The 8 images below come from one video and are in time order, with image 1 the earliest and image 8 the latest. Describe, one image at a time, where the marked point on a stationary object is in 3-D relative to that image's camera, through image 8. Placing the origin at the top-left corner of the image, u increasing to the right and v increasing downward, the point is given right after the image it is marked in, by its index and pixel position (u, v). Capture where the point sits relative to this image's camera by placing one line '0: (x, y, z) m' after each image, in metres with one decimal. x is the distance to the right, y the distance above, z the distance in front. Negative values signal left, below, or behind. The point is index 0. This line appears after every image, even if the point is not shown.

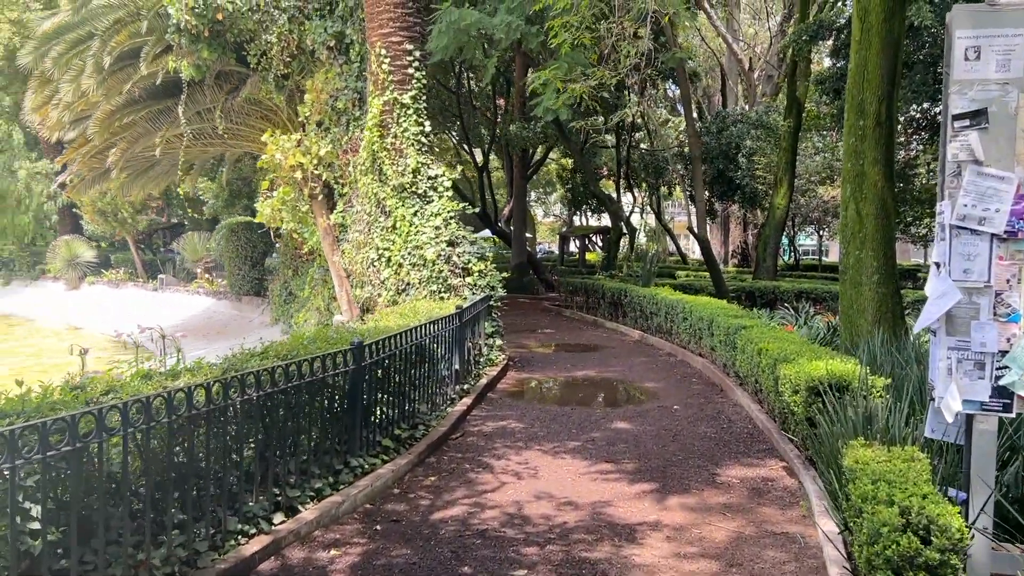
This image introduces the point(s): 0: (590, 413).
0: (+0.6, -1.0, +6.8) m
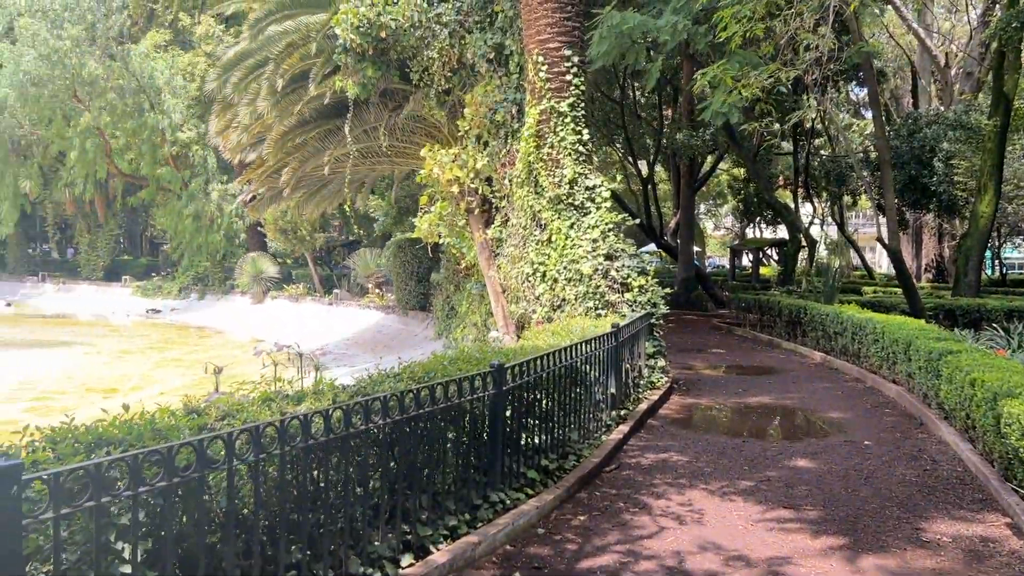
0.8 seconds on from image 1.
0: (+1.8, -1.1, +6.1) m
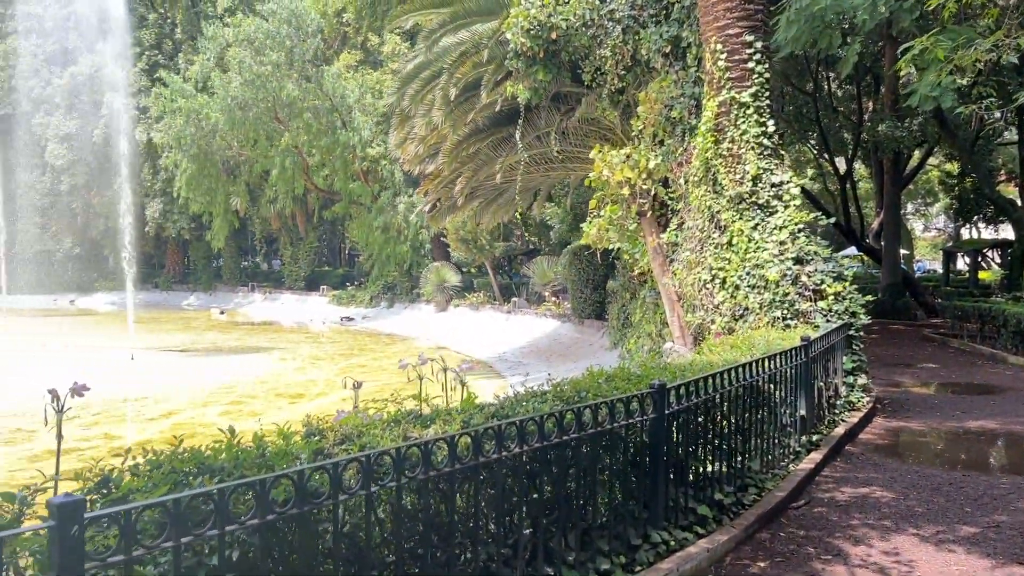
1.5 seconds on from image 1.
0: (+2.8, -1.2, +5.1) m
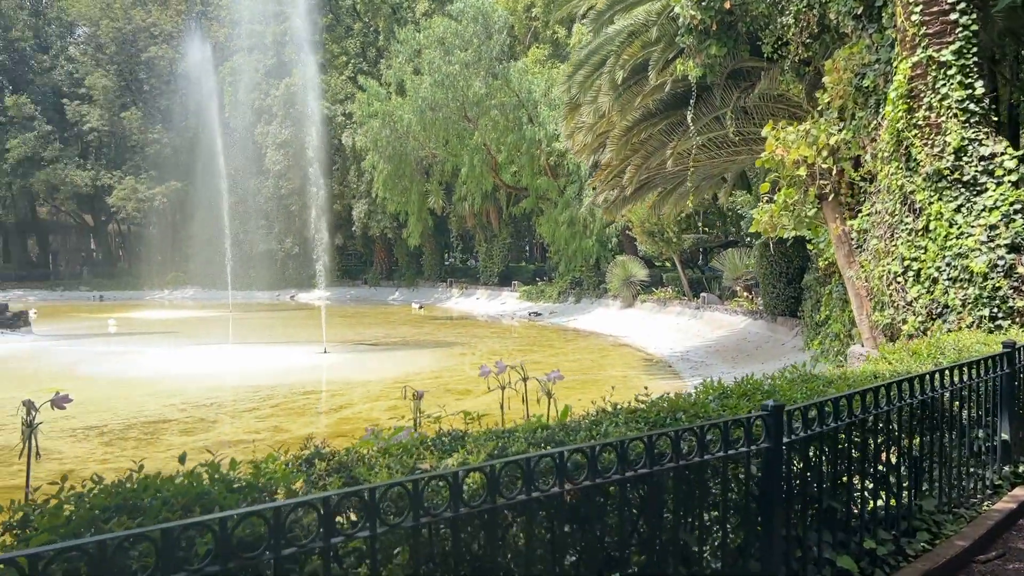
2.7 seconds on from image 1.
0: (+3.4, -1.1, +3.8) m
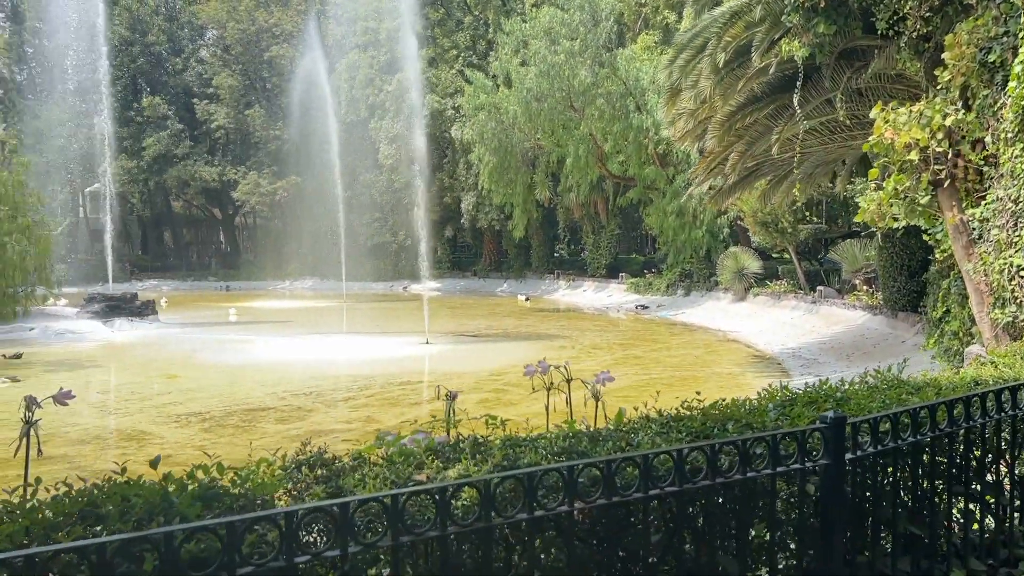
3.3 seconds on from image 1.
0: (+3.6, -1.1, +3.1) m
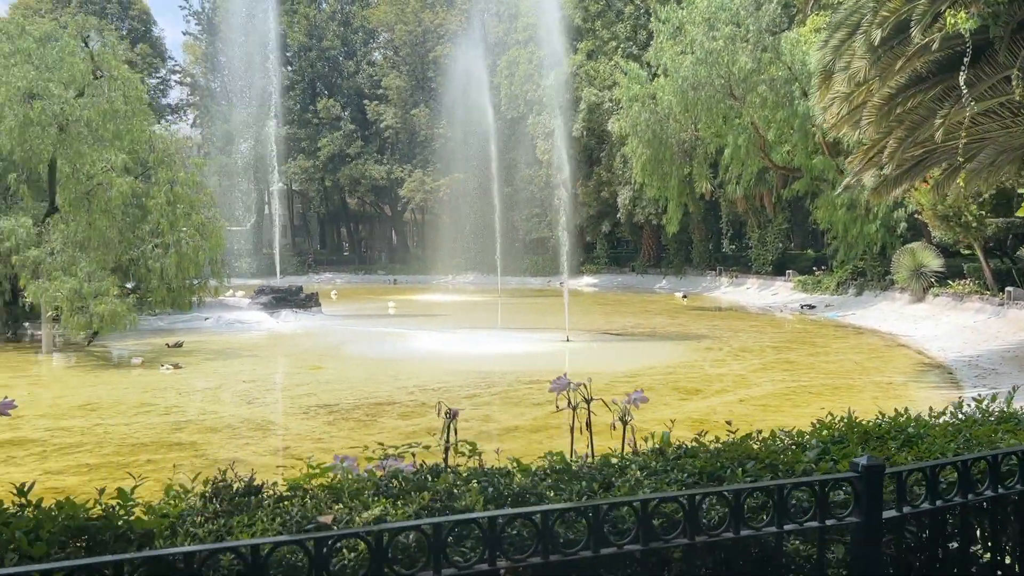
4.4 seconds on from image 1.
0: (+3.5, -1.2, +2.1) m
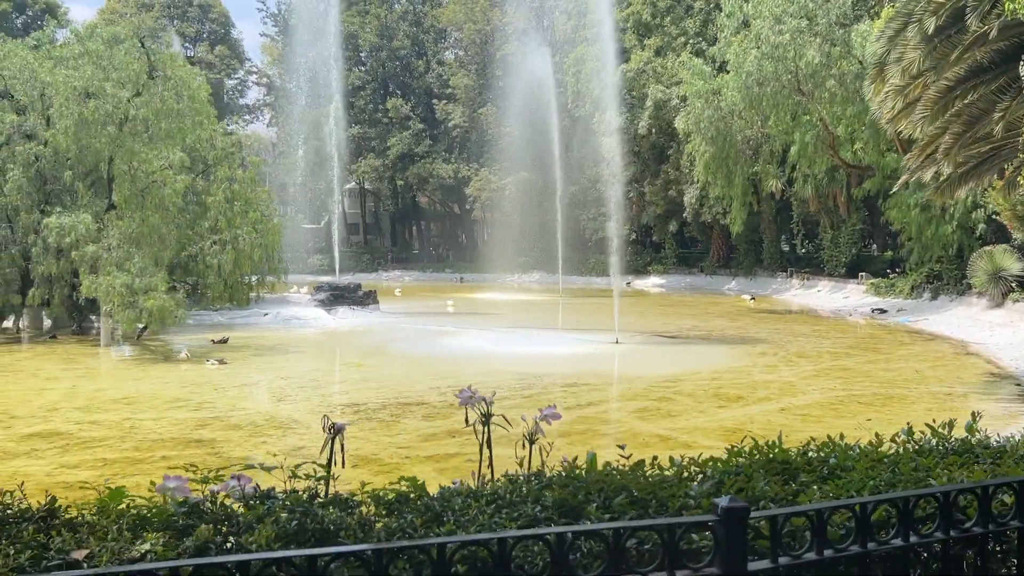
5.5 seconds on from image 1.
0: (+3.1, -1.2, +1.6) m
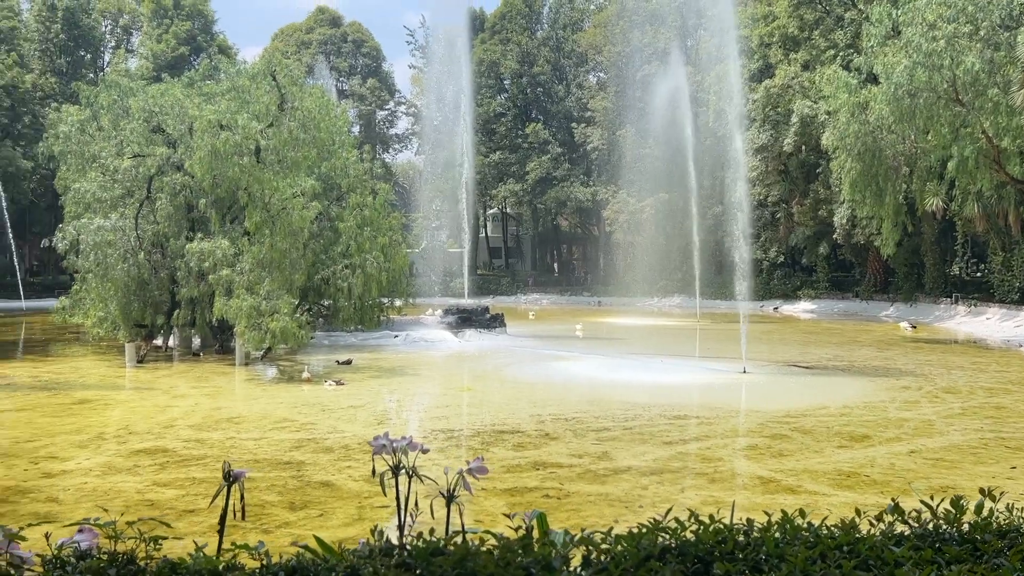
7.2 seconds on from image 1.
0: (+2.7, -1.3, +0.7) m
